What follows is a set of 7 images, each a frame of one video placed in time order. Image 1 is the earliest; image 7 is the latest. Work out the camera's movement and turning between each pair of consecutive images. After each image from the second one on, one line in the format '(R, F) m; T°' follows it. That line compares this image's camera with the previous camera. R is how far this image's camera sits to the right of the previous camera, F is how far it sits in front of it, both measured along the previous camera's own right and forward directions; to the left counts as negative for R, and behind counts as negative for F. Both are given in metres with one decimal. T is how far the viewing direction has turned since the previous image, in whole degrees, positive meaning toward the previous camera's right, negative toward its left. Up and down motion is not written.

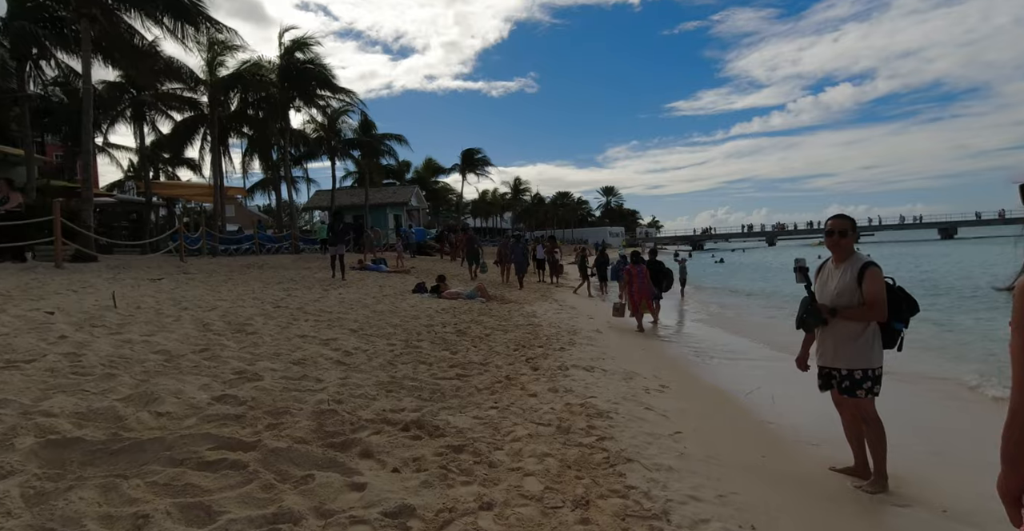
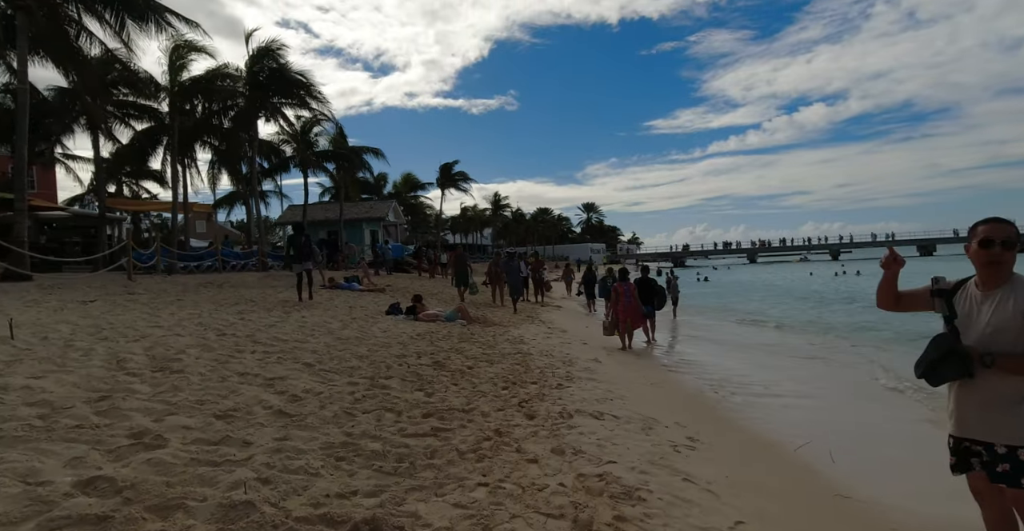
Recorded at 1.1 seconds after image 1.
(-0.1, +1.2) m; +2°
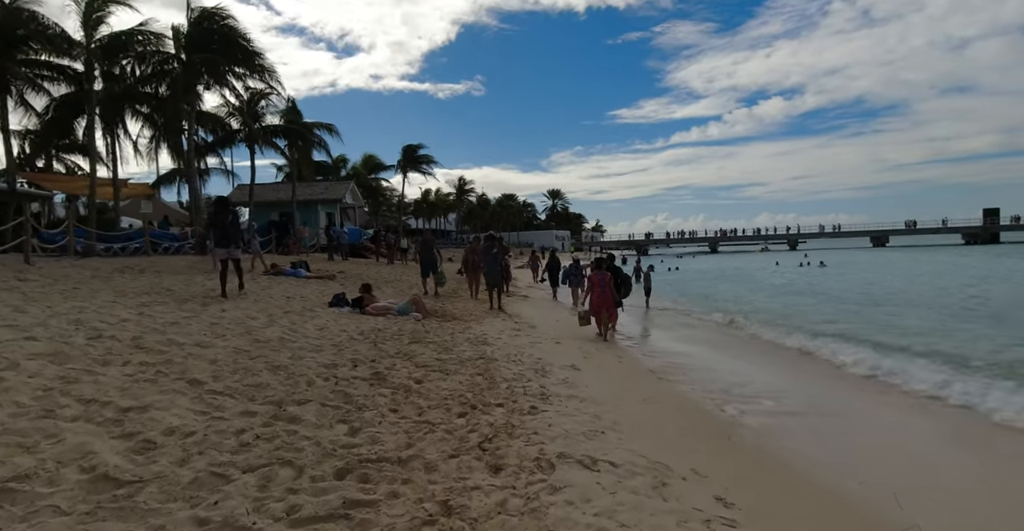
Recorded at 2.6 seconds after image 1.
(0.0, +1.5) m; +4°
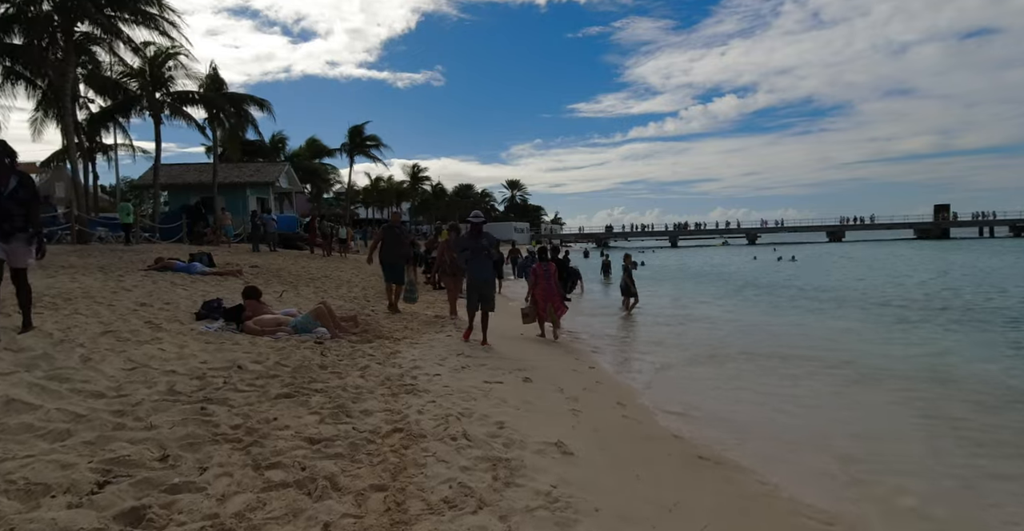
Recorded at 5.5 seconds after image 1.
(+0.1, +3.1) m; +4°
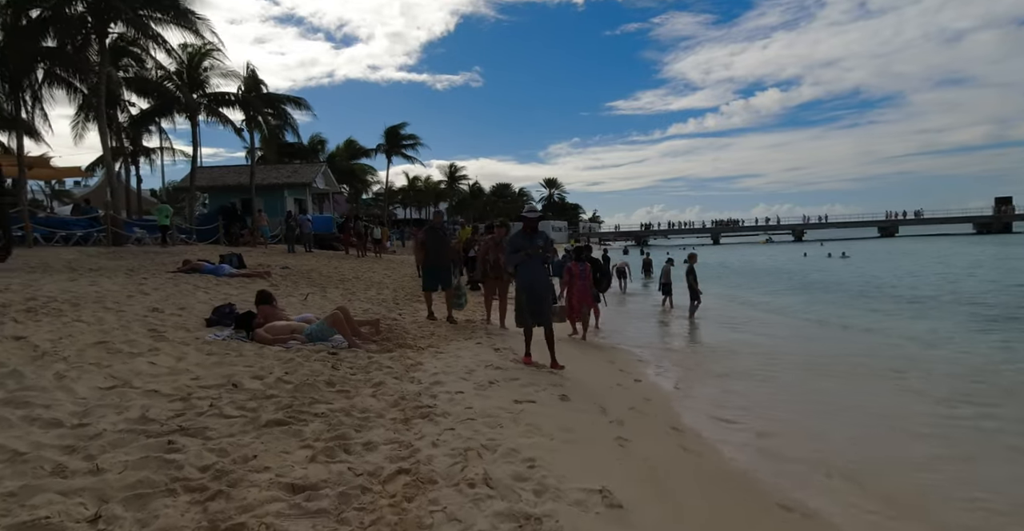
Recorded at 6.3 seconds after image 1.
(0.0, +0.8) m; -4°
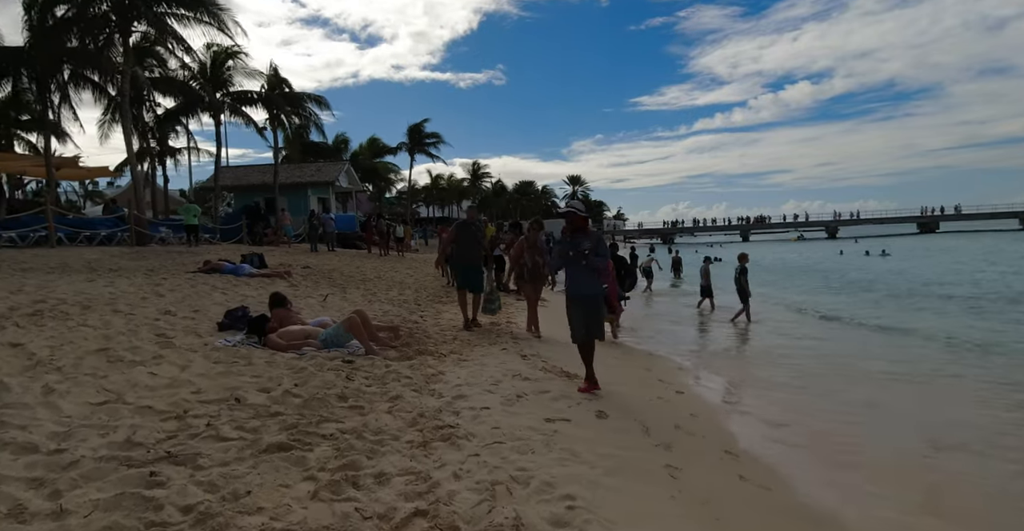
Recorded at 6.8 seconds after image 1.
(-0.1, +0.5) m; -2°
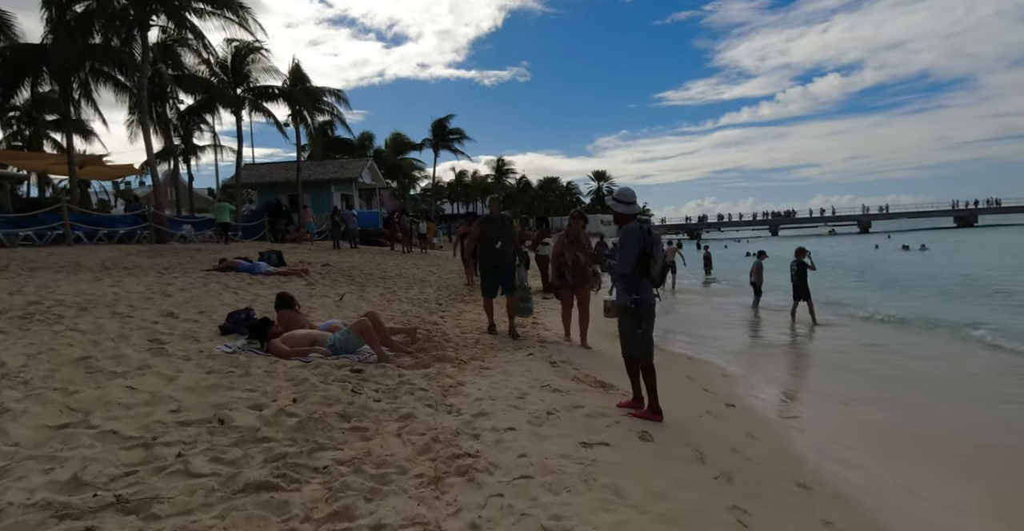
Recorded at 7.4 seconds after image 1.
(0.0, +0.7) m; -2°
